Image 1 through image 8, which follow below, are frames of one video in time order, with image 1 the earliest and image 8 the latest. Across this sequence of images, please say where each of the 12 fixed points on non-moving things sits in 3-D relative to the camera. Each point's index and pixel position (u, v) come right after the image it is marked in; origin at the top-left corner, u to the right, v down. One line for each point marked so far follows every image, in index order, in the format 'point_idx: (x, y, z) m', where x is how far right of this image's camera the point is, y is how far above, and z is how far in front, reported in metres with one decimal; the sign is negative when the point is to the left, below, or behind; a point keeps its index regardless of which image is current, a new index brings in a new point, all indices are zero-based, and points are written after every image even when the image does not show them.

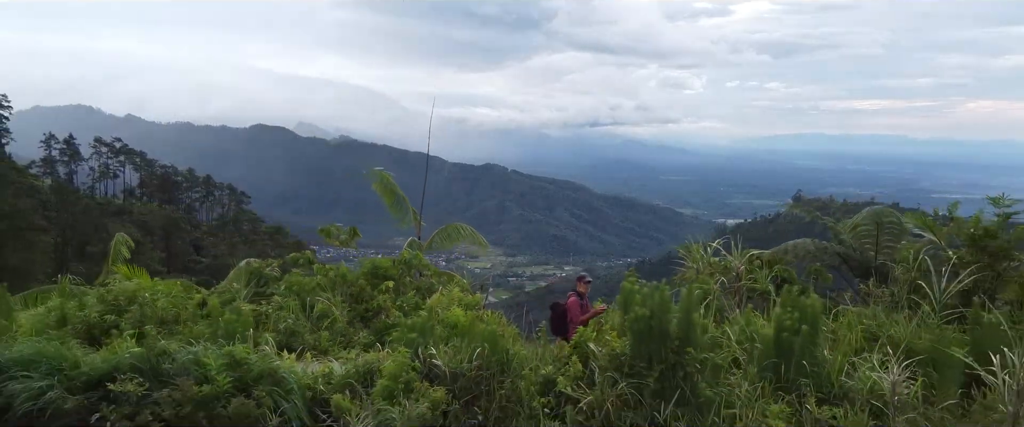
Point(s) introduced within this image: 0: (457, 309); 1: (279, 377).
0: (-0.2, -0.4, +2.5) m
1: (-0.7, -0.5, +1.8) m
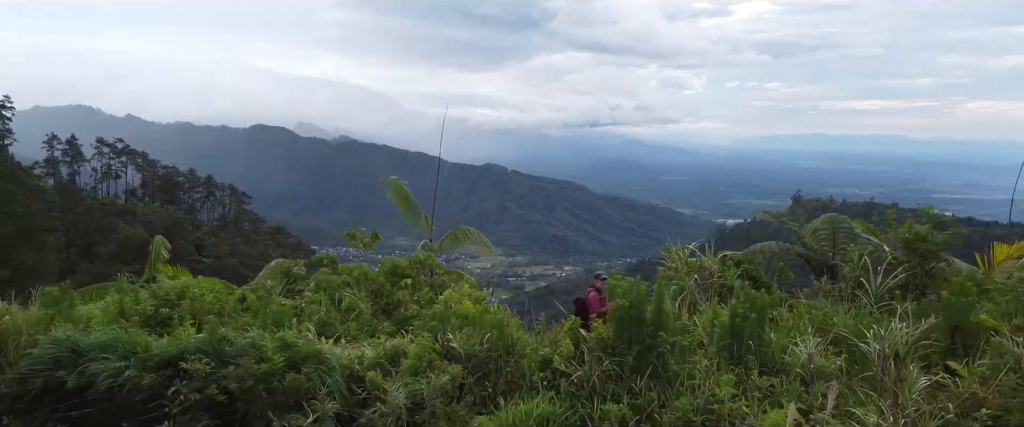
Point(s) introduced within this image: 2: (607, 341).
0: (-0.2, -0.4, +2.7) m
1: (-0.7, -0.5, +2.0) m
2: (+0.3, -0.5, +2.0) m
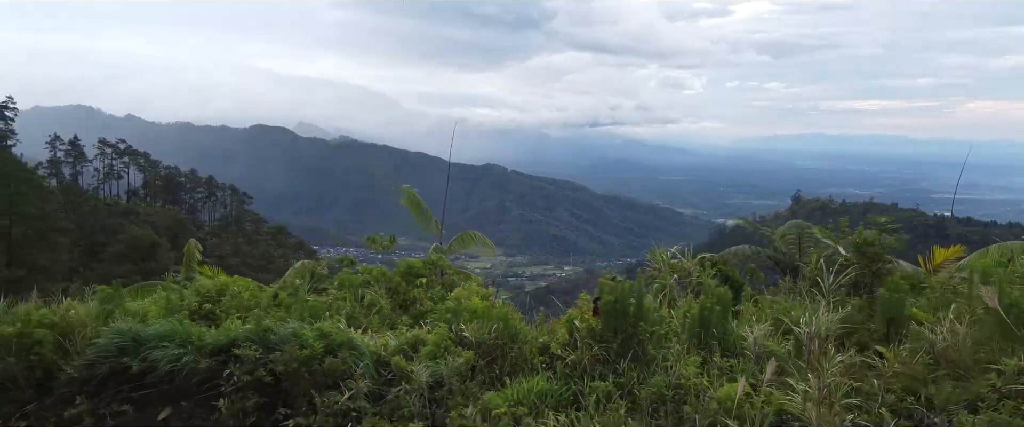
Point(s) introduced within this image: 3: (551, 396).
0: (-0.2, -0.5, +3.0) m
1: (-0.7, -0.6, +2.3) m
2: (+0.3, -0.5, +2.2) m
3: (+0.1, -0.6, +1.8) m
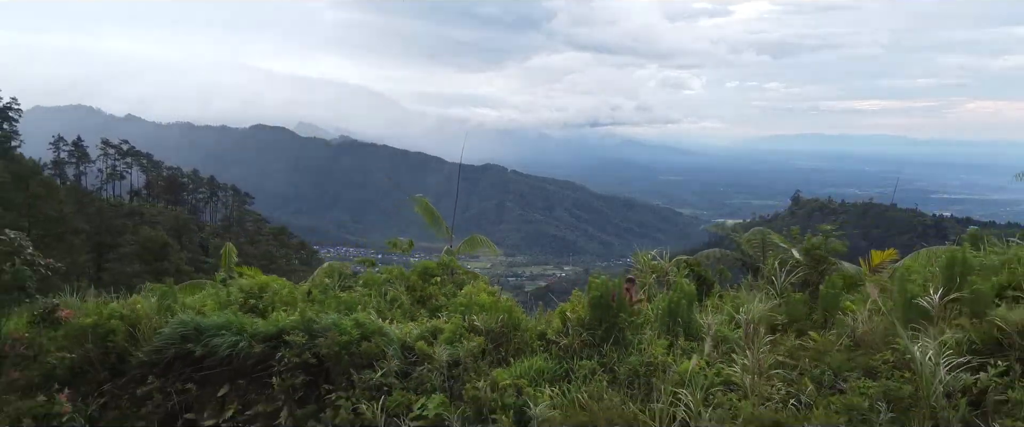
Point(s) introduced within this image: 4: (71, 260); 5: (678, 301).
0: (-0.2, -0.5, +3.4) m
1: (-0.6, -0.6, +2.7) m
2: (+0.3, -0.5, +2.6) m
3: (+0.1, -0.6, +2.2) m
4: (-9.3, -0.9, +11.7) m
5: (+0.7, -0.5, +2.6) m
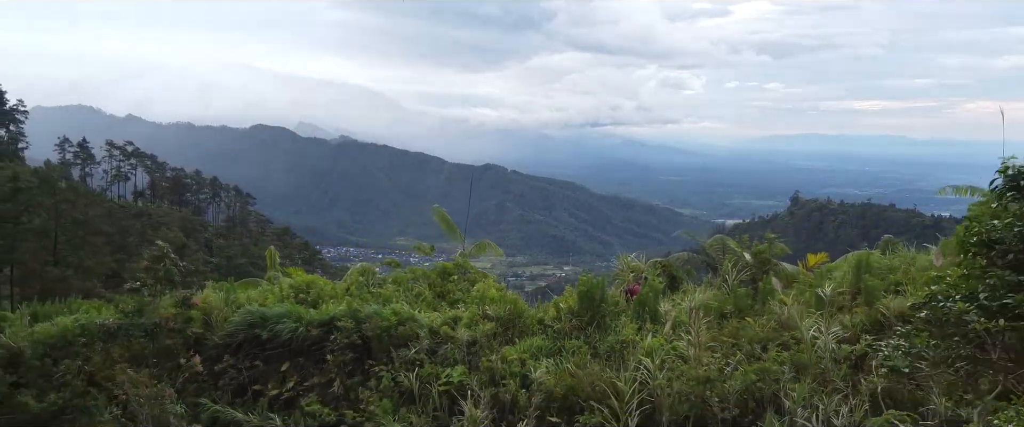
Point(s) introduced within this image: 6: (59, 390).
0: (-0.2, -0.6, +3.9) m
1: (-0.6, -0.7, +3.2) m
2: (+0.4, -0.6, +3.2) m
3: (+0.2, -0.7, +2.8) m
4: (-9.3, -1.0, +12.2) m
5: (+0.7, -0.6, +3.1) m
6: (-2.5, -1.0, +3.0) m
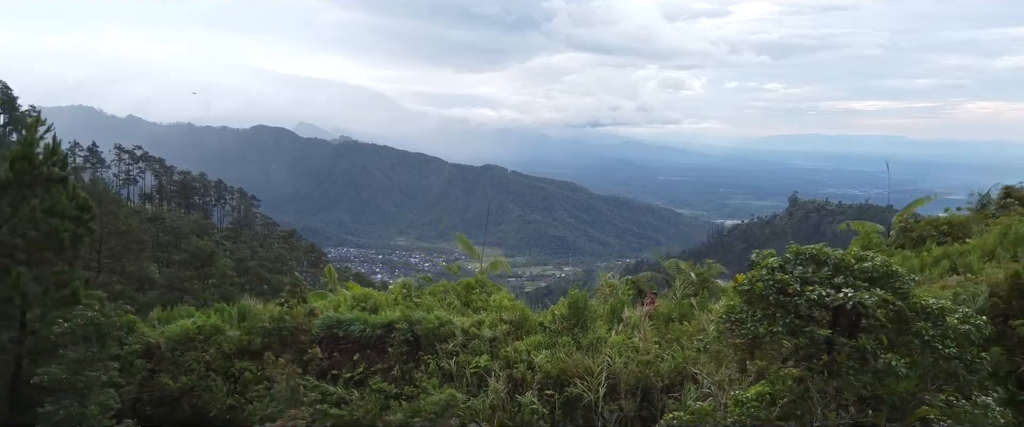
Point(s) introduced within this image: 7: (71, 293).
0: (-0.1, -0.8, +5.0) m
1: (-0.6, -0.9, +4.3) m
2: (+0.4, -0.8, +4.2) m
3: (+0.2, -0.9, +3.8) m
4: (-9.2, -1.2, +13.3) m
5: (+0.8, -0.8, +4.2) m
6: (-2.4, -1.2, +4.1) m
7: (-3.3, -0.6, +4.1) m
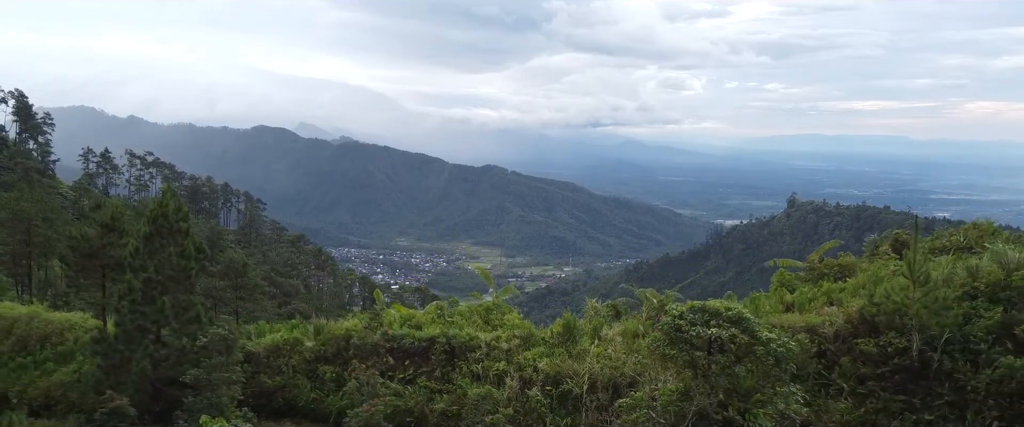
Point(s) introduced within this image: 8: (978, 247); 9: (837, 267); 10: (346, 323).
0: (0.0, -1.2, +6.4) m
1: (-0.5, -1.3, +5.7) m
2: (+0.5, -1.2, +5.6) m
3: (+0.3, -1.3, +5.2) m
4: (-9.1, -1.6, +14.7) m
5: (+0.8, -1.2, +5.6) m
6: (-2.3, -1.6, +5.5) m
7: (-3.2, -1.0, +5.5) m
8: (+4.1, -0.3, +4.8) m
9: (+3.1, -0.5, +5.3) m
10: (-1.8, -1.2, +5.9) m
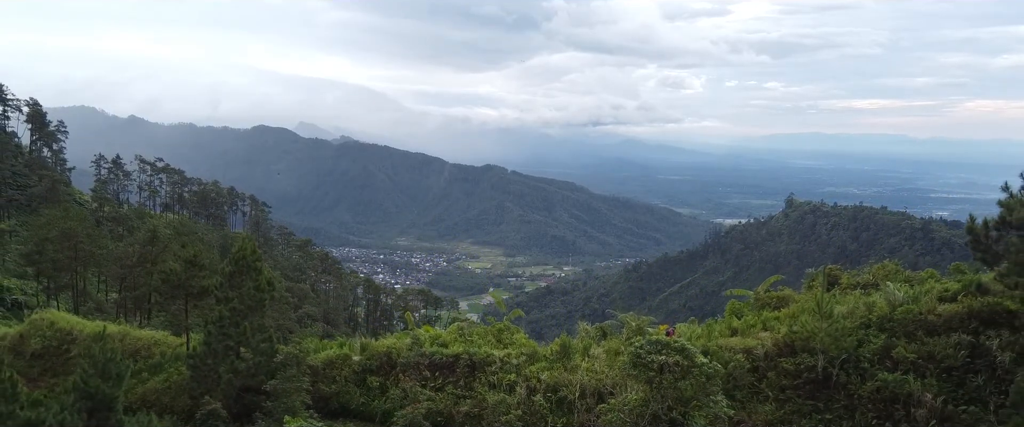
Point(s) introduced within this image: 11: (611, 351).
0: (+0.1, -1.7, +7.8) m
1: (-0.4, -1.8, +7.1) m
2: (+0.6, -1.7, +7.0) m
3: (+0.4, -1.9, +6.6) m
4: (-9.1, -2.1, +16.1) m
5: (+0.9, -1.7, +7.0) m
6: (-2.2, -2.1, +6.8) m
7: (-3.1, -1.5, +6.9) m
8: (+4.2, -0.8, +6.2) m
9: (+3.2, -1.0, +6.7) m
10: (-1.7, -1.7, +7.3) m
11: (+1.2, -1.7, +6.8) m
